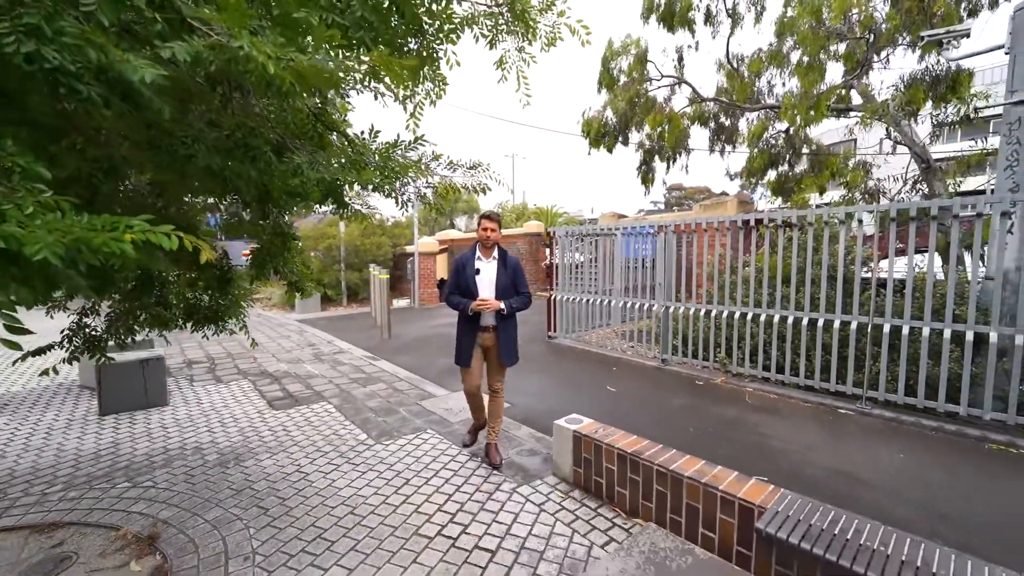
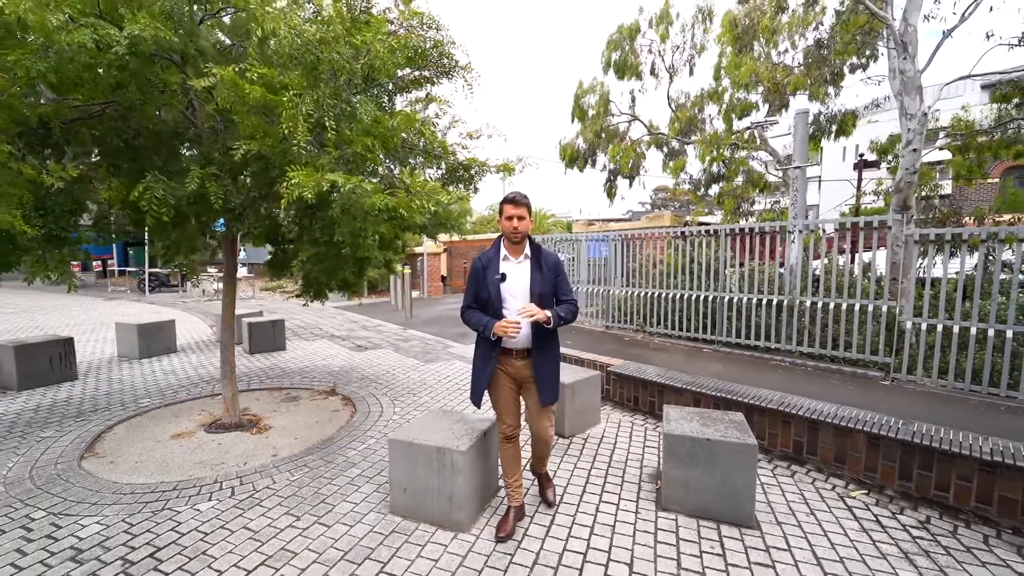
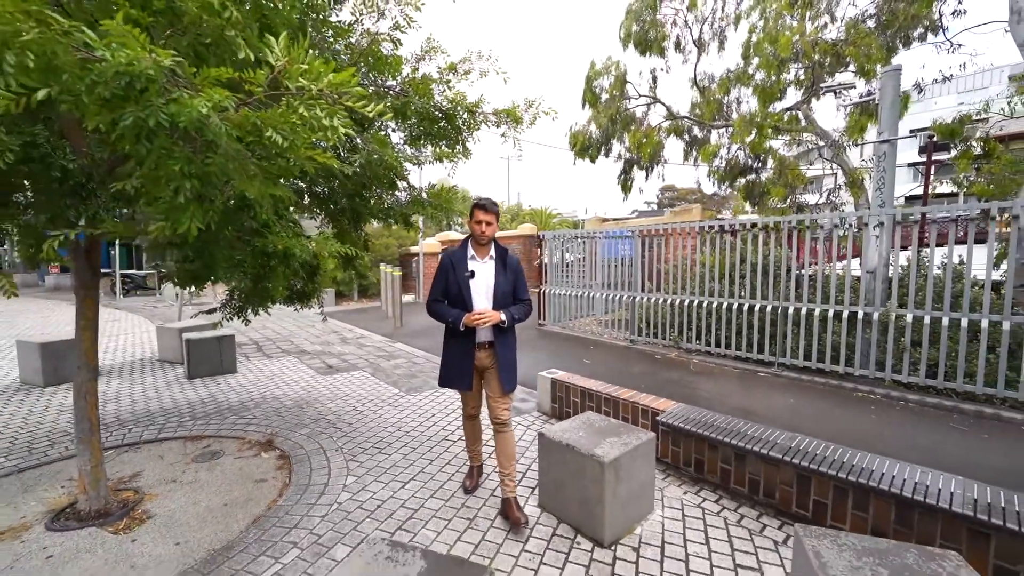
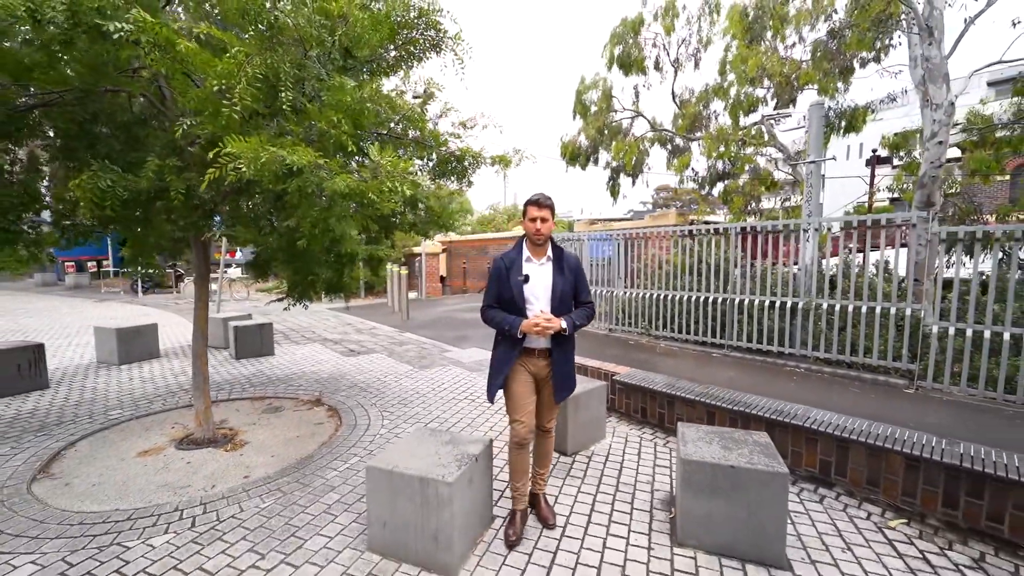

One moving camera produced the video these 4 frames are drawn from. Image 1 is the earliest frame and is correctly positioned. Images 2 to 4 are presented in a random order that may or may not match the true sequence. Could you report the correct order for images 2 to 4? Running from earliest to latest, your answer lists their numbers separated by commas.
3, 4, 2
